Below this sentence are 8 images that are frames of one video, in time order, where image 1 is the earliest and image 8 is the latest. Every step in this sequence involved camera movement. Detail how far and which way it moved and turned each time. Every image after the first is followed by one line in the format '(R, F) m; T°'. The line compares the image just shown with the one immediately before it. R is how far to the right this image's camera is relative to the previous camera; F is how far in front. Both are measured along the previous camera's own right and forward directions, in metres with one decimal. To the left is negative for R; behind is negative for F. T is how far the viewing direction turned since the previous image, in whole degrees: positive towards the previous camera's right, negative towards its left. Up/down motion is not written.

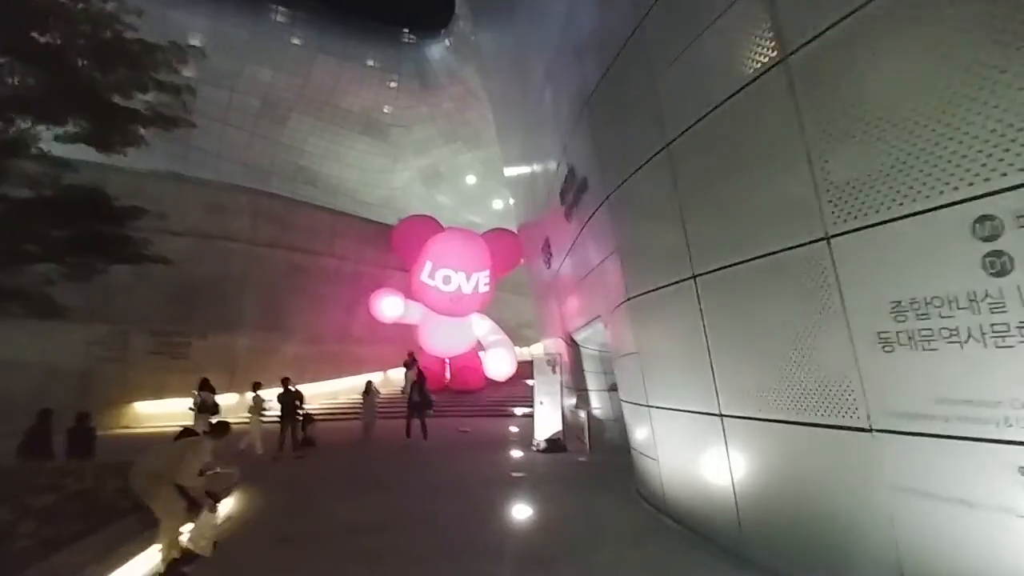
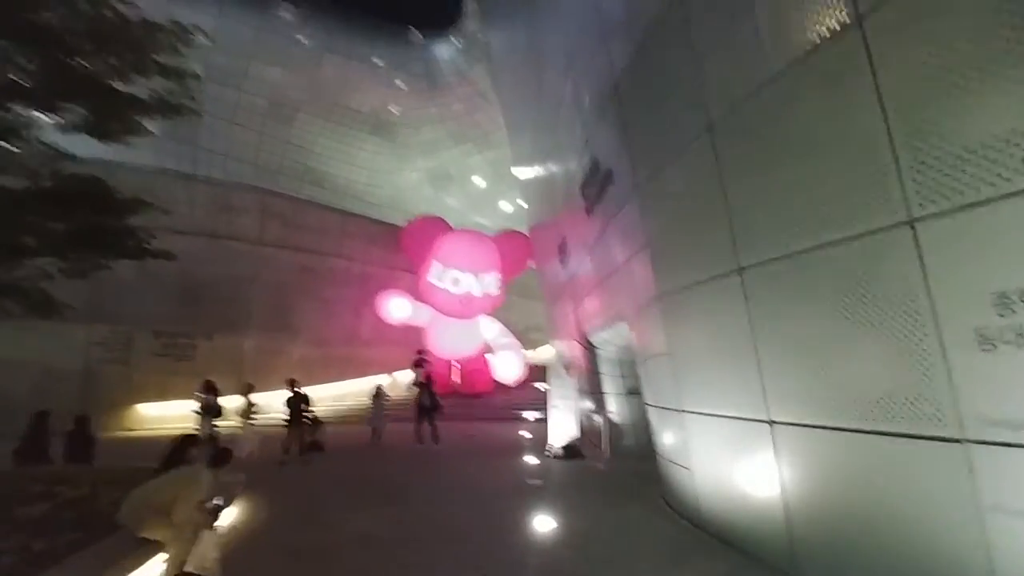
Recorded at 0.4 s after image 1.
(-0.2, +0.4) m; 0°
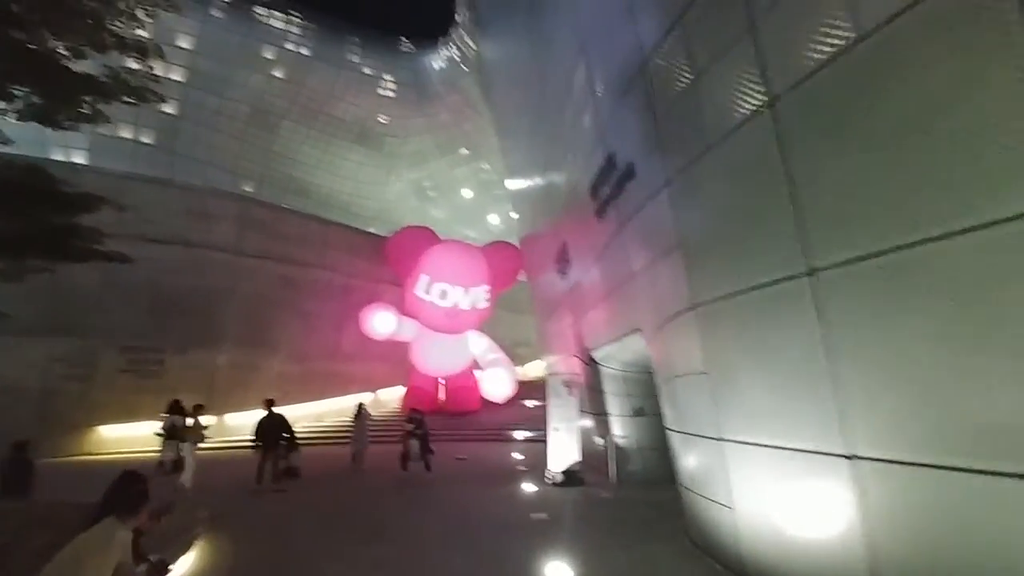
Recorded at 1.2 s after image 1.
(-0.2, +0.9) m; +2°
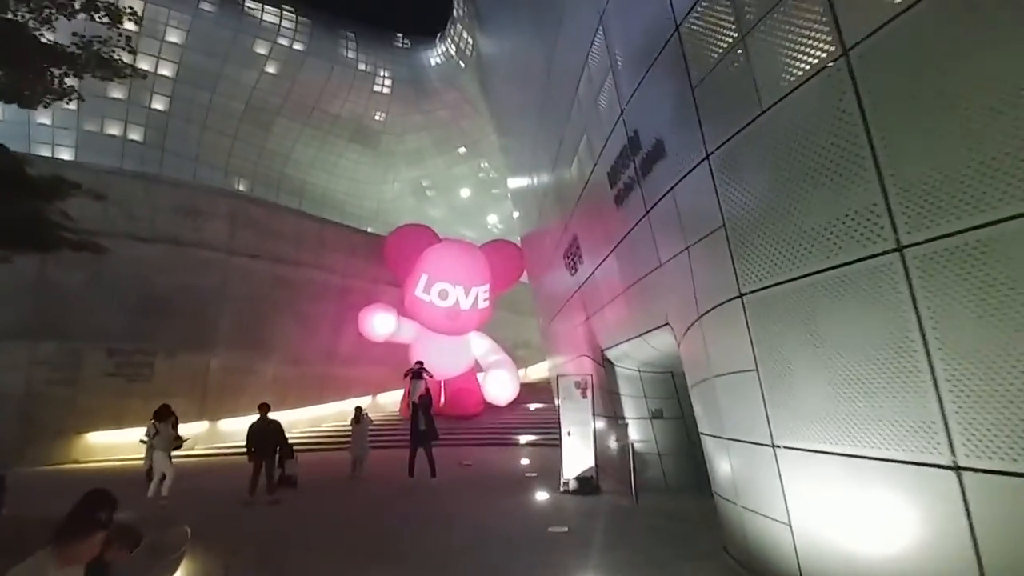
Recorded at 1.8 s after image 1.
(-0.2, +0.6) m; 0°
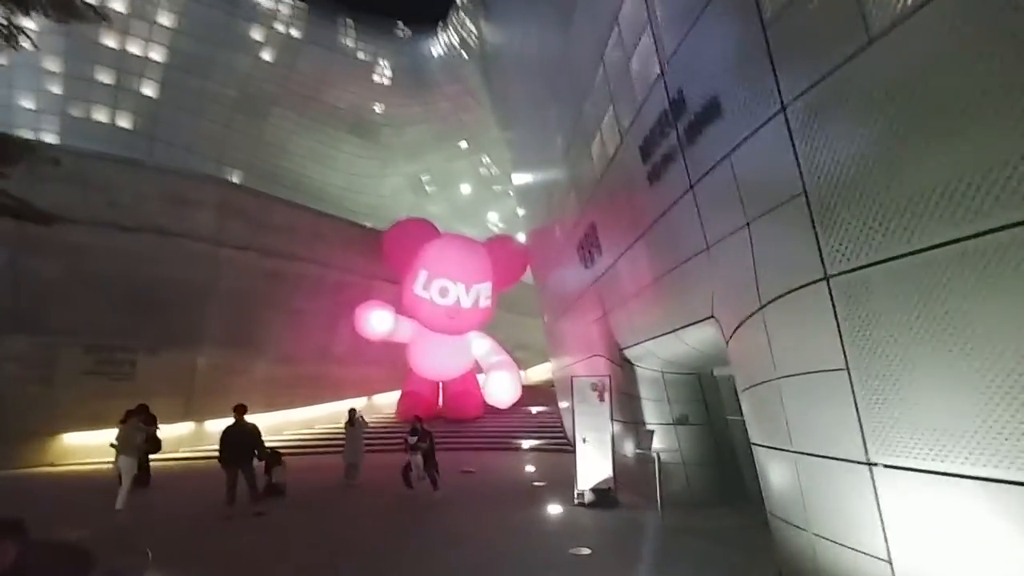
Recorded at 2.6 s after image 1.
(-0.2, +0.9) m; 0°
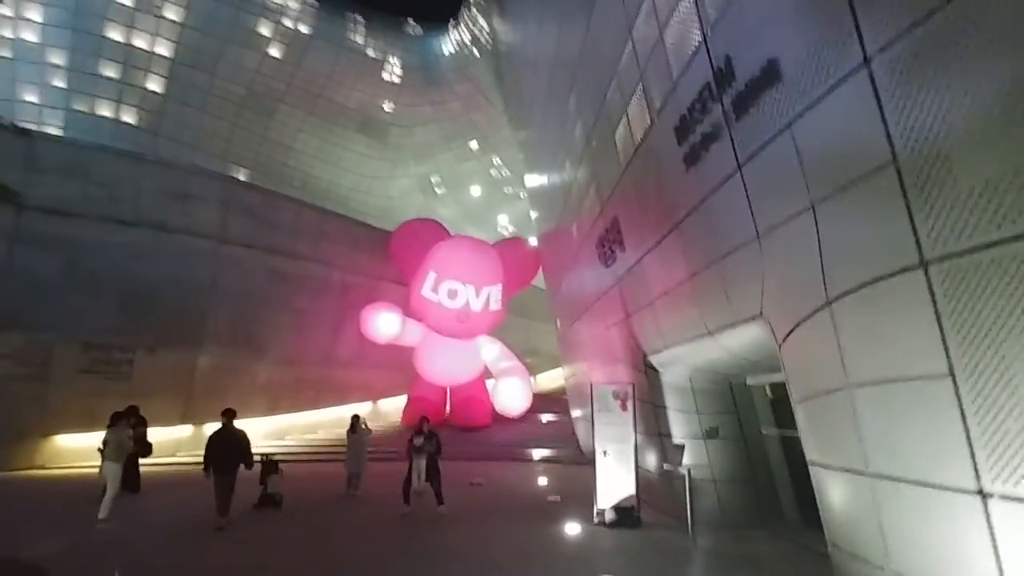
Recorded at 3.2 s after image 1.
(-0.1, +0.7) m; -1°
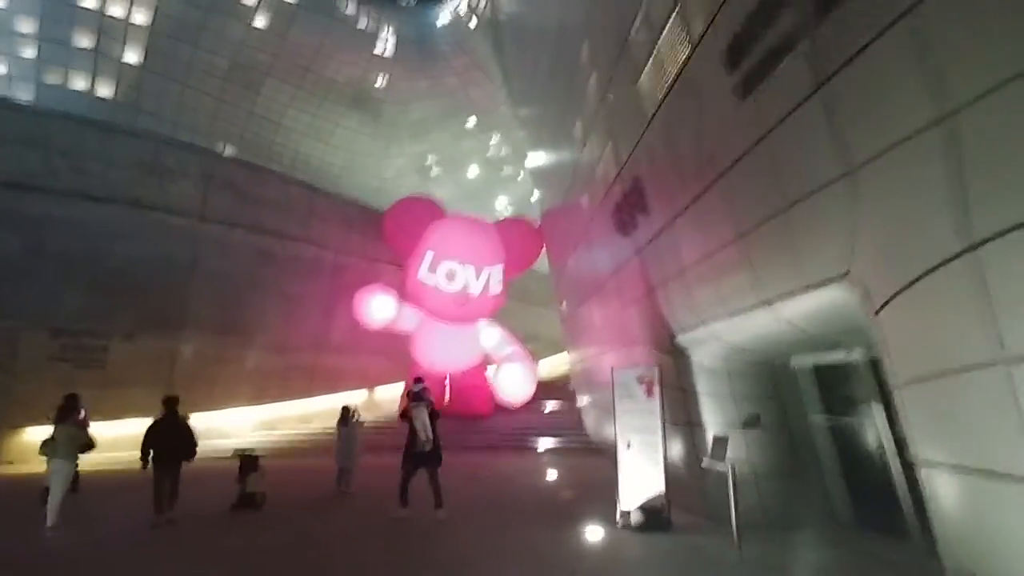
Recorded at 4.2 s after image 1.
(-0.1, +1.0) m; 0°
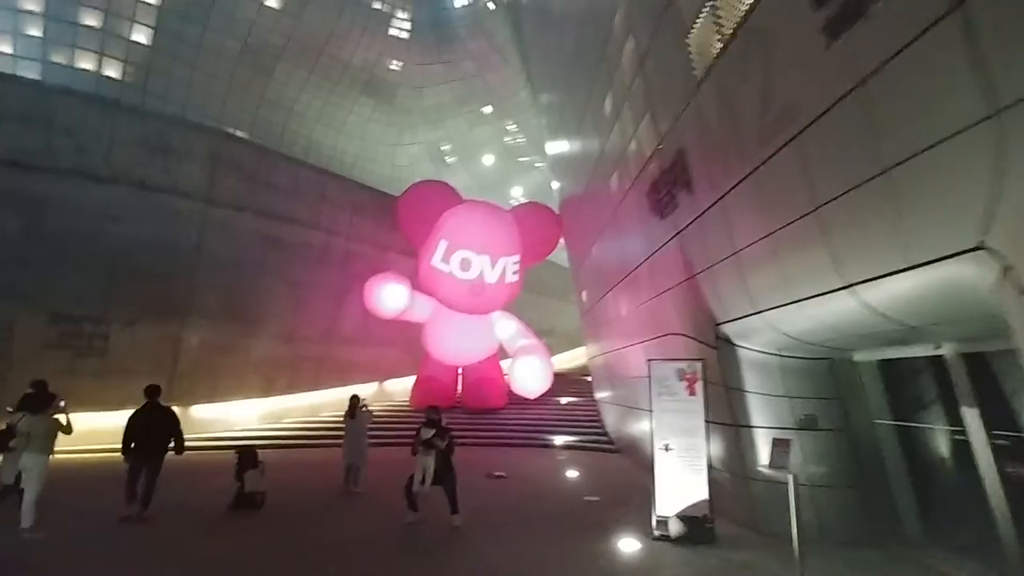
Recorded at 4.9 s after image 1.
(-0.2, +0.7) m; -1°
